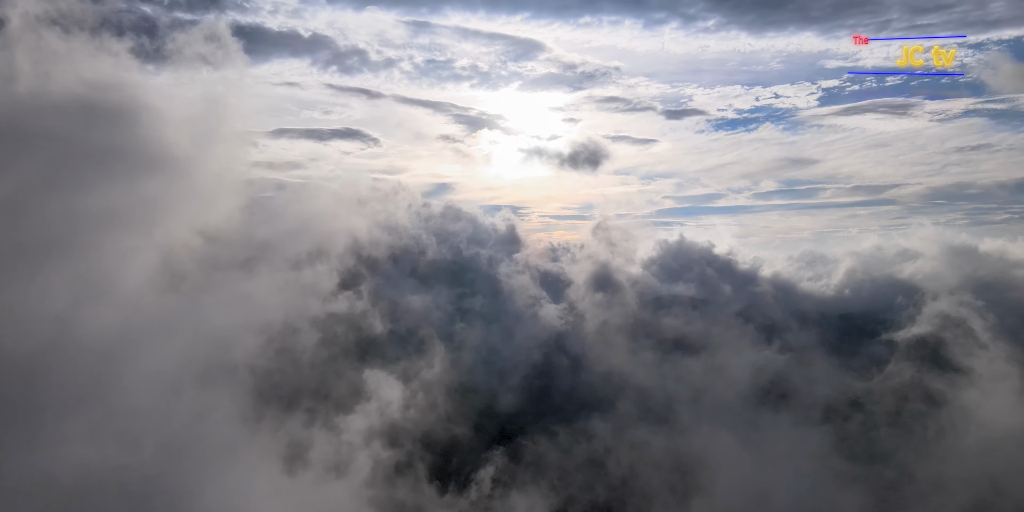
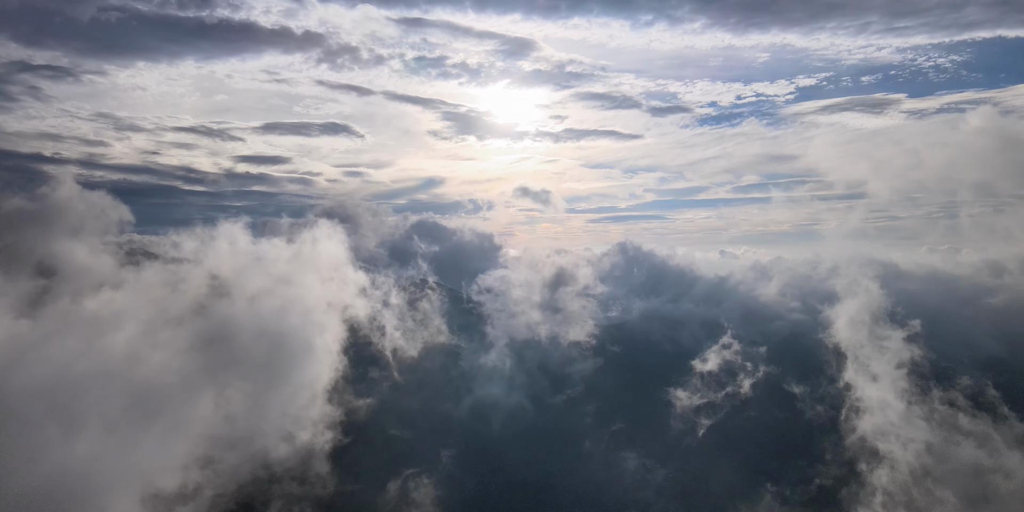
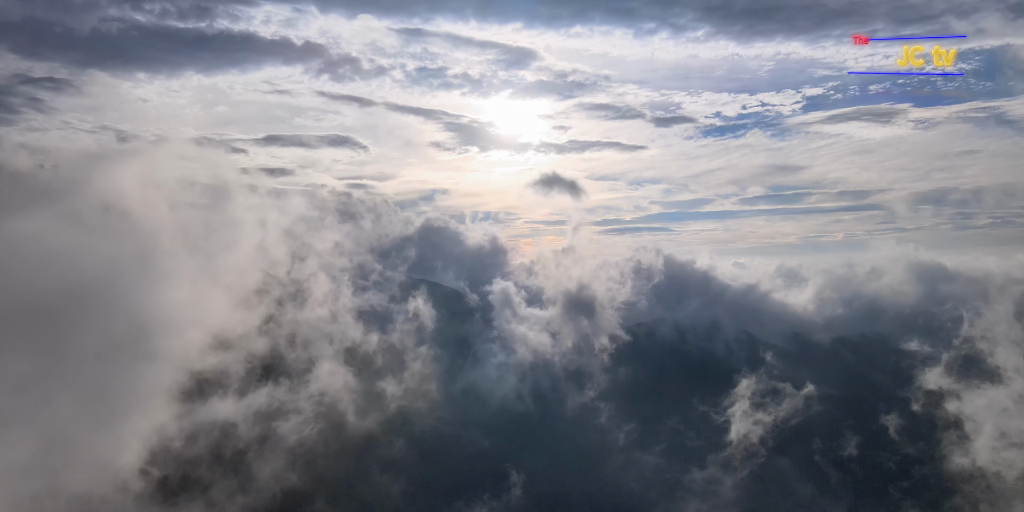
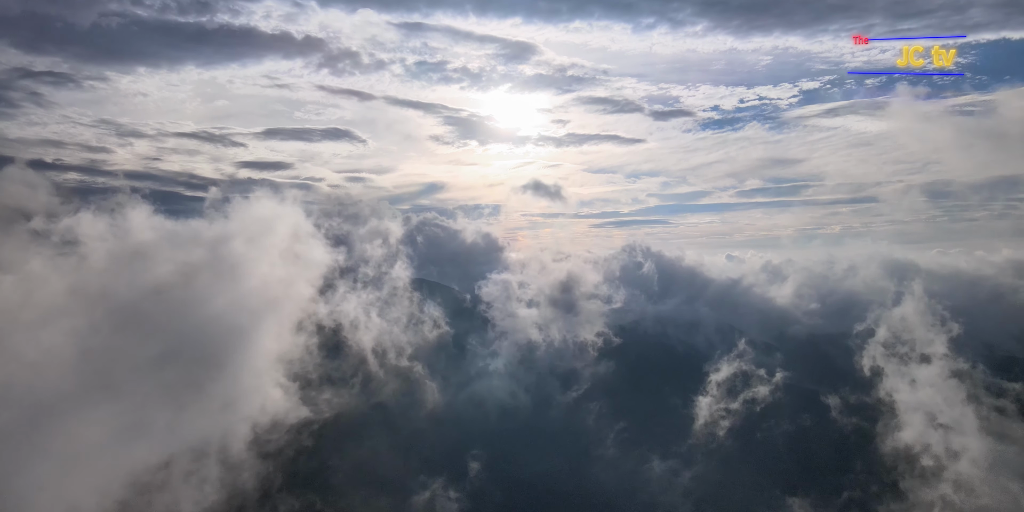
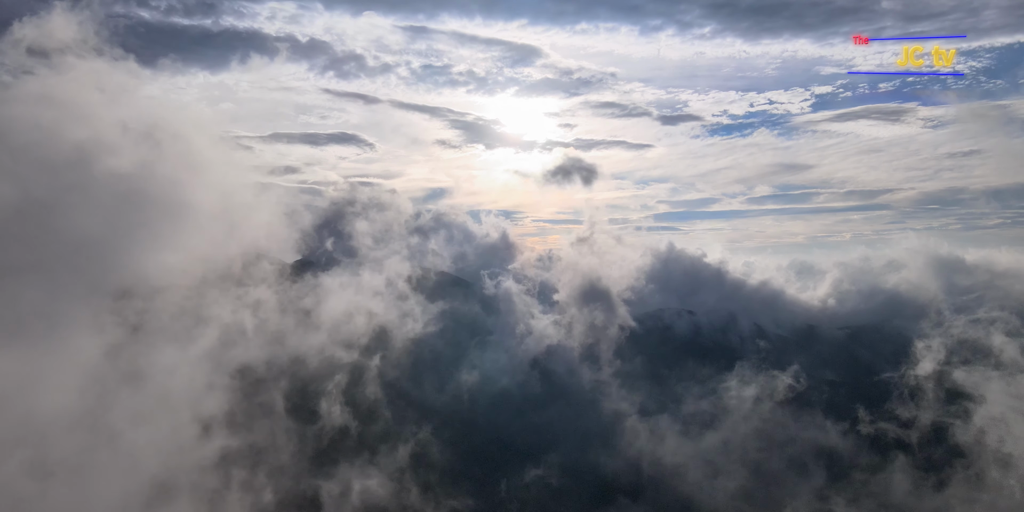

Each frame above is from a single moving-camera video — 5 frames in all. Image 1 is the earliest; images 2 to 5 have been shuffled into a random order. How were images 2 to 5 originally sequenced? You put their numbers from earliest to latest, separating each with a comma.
5, 3, 4, 2
